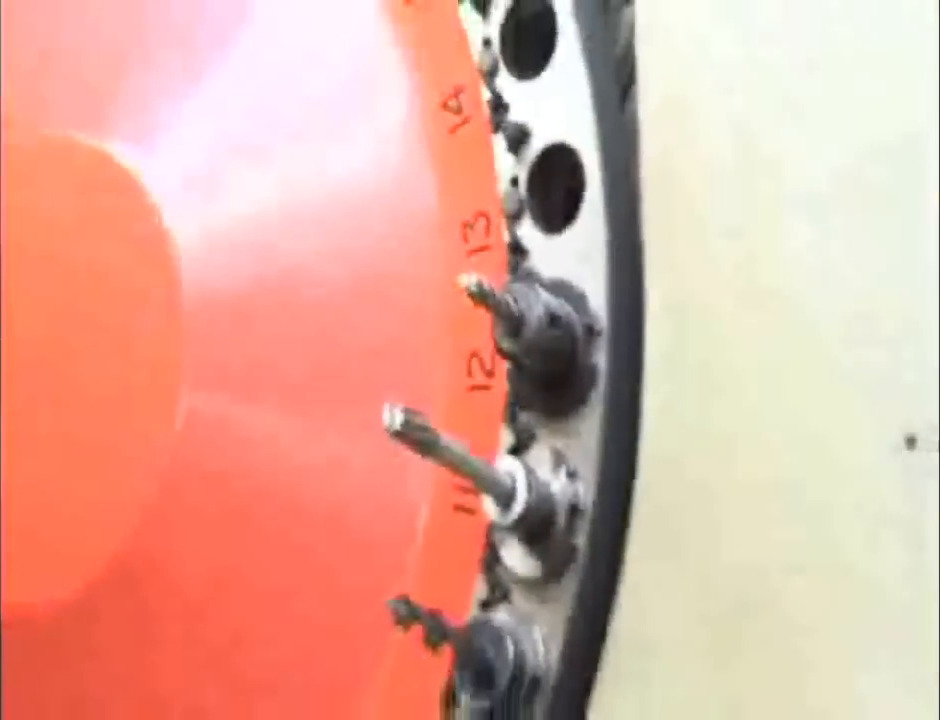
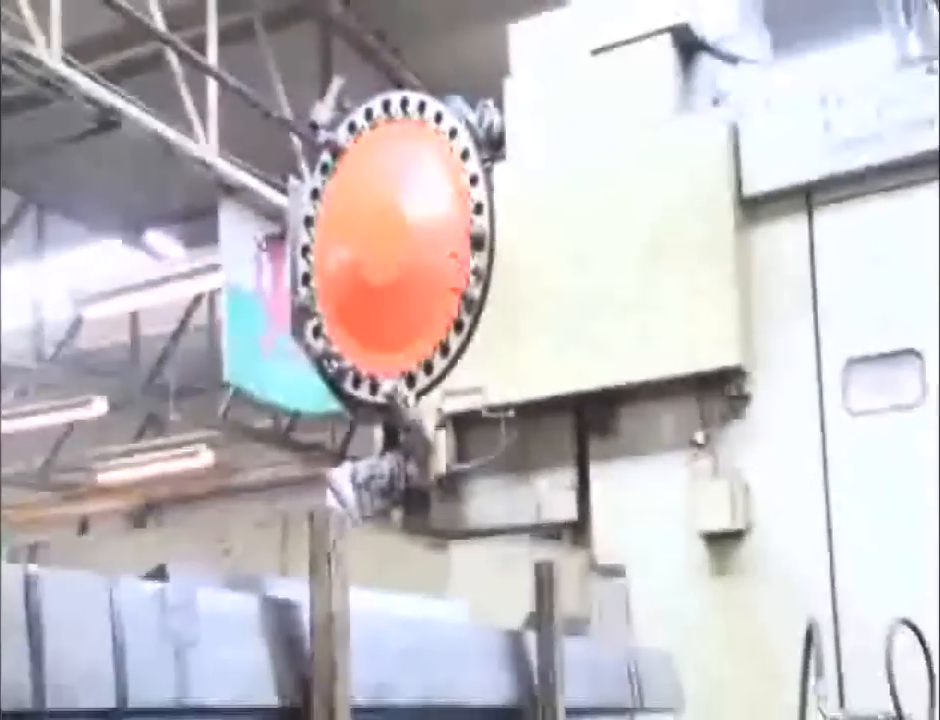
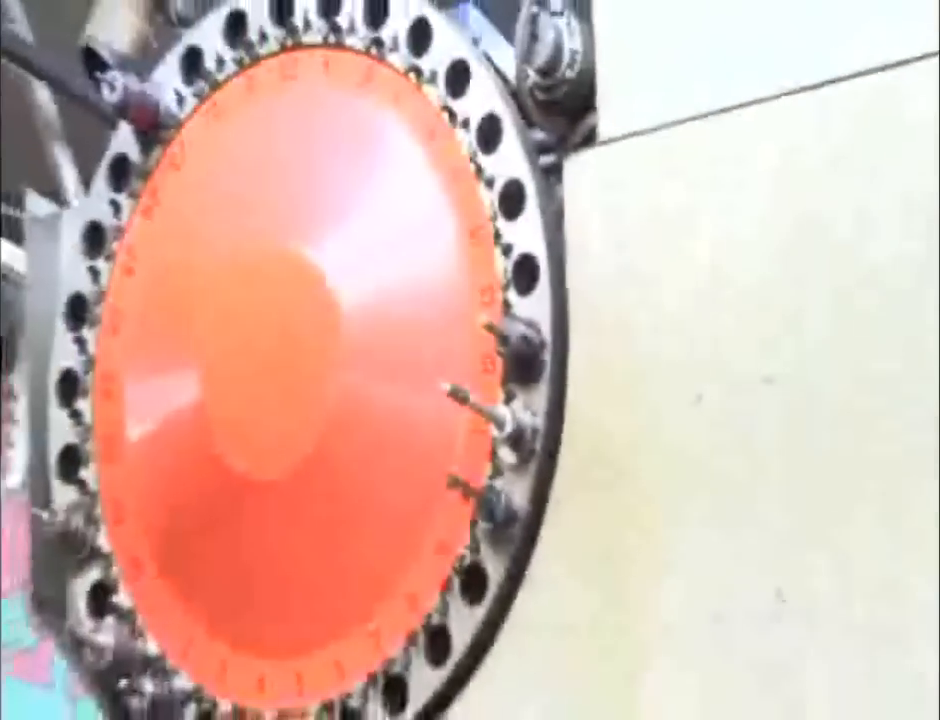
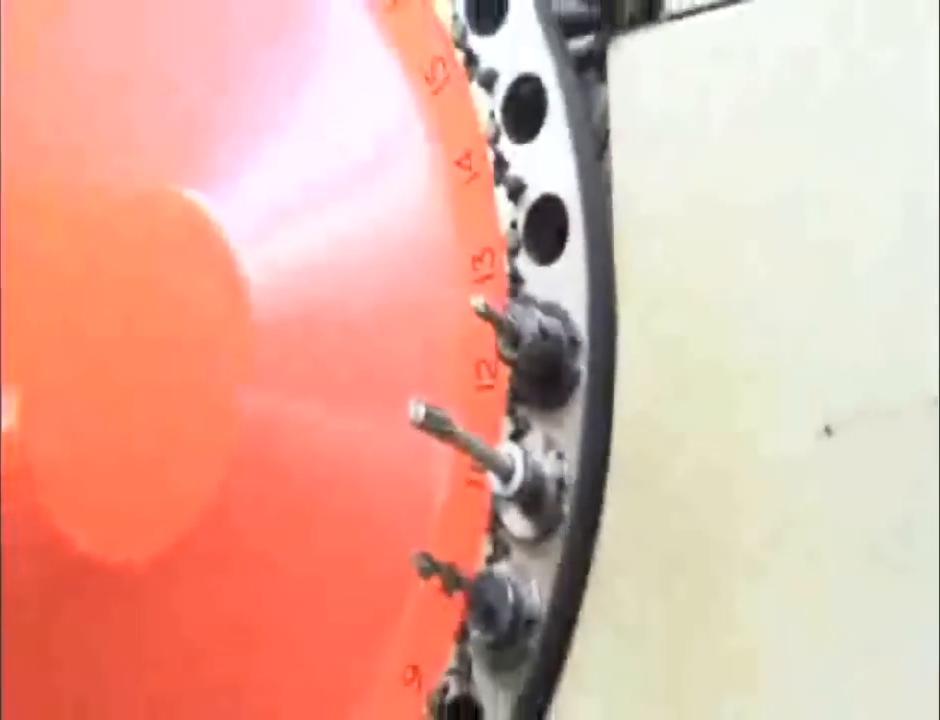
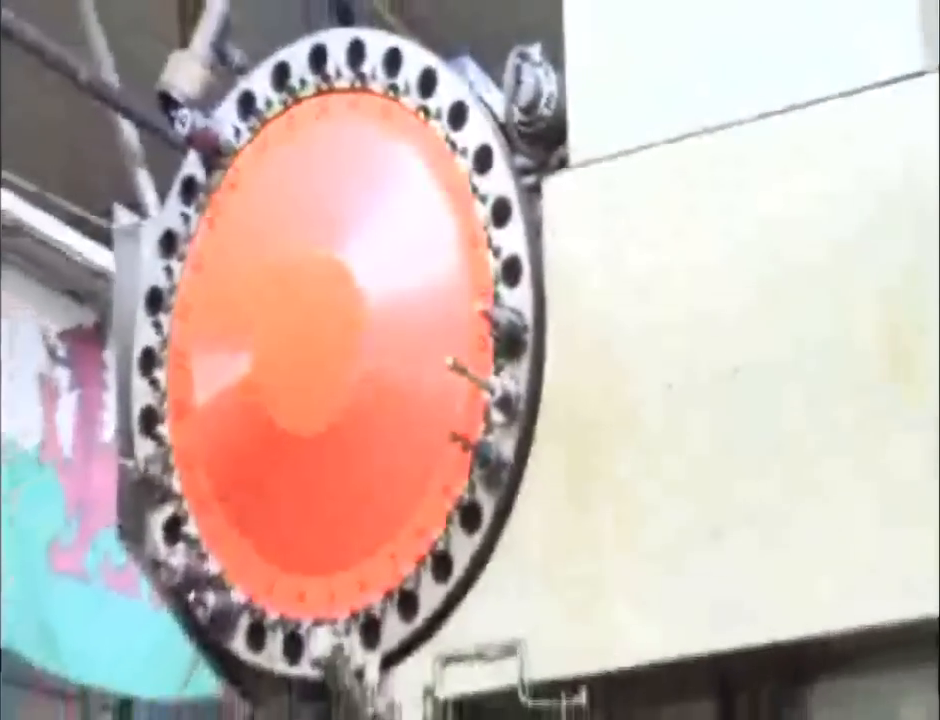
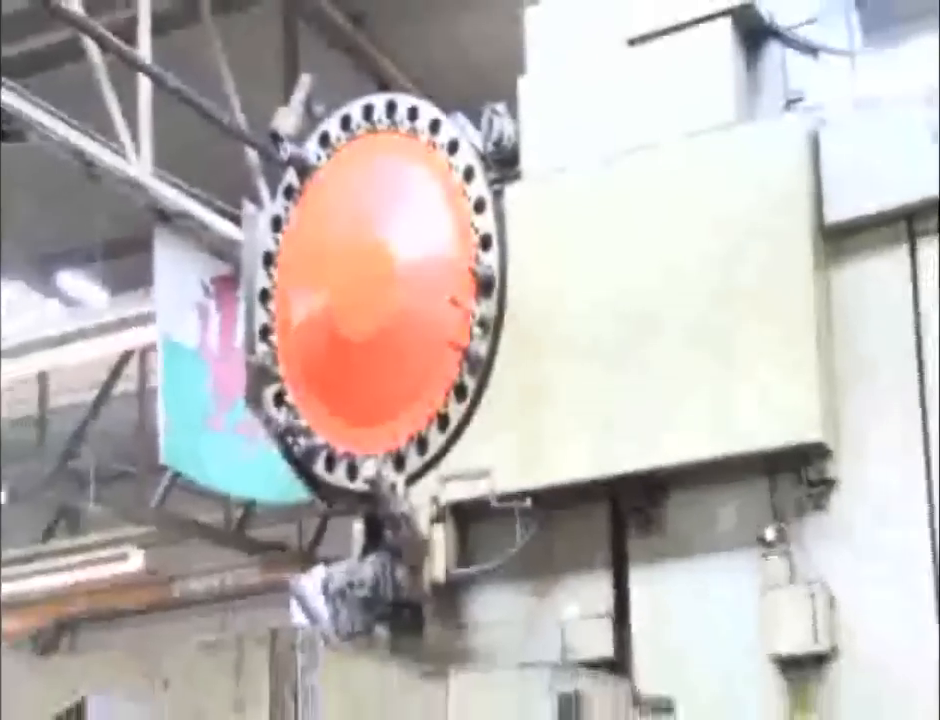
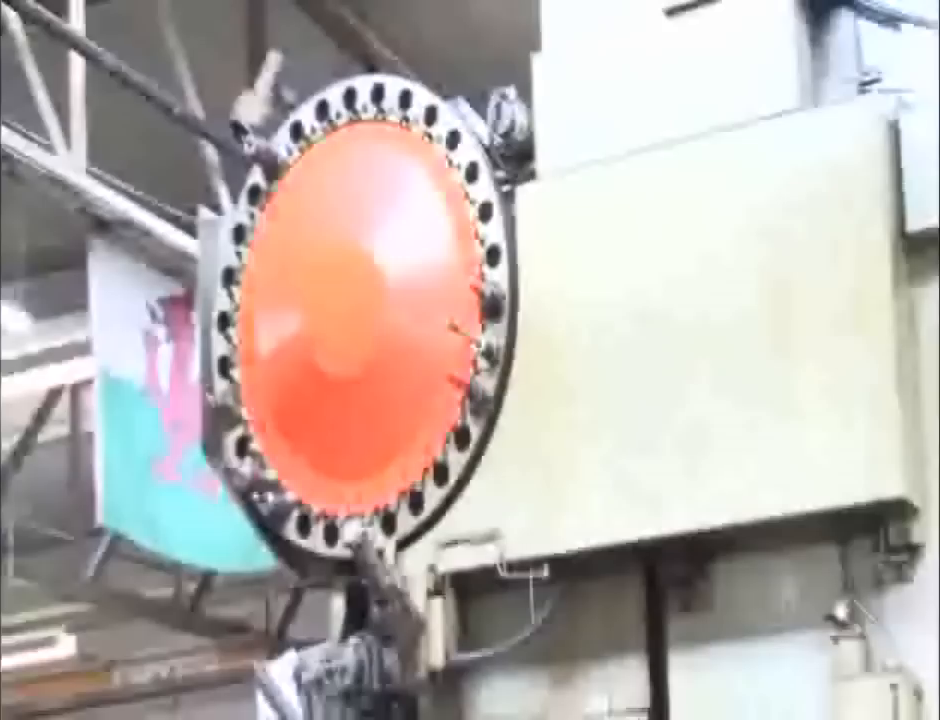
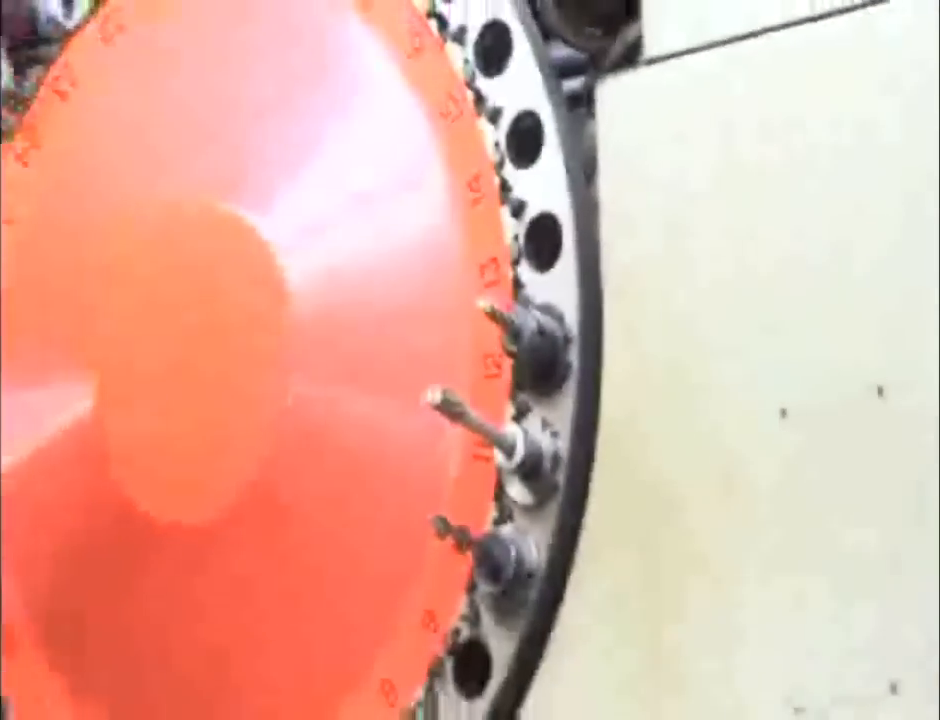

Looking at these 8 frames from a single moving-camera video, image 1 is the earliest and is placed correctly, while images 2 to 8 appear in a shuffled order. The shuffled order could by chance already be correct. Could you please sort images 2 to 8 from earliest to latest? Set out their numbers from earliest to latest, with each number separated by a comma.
4, 8, 3, 5, 7, 6, 2
